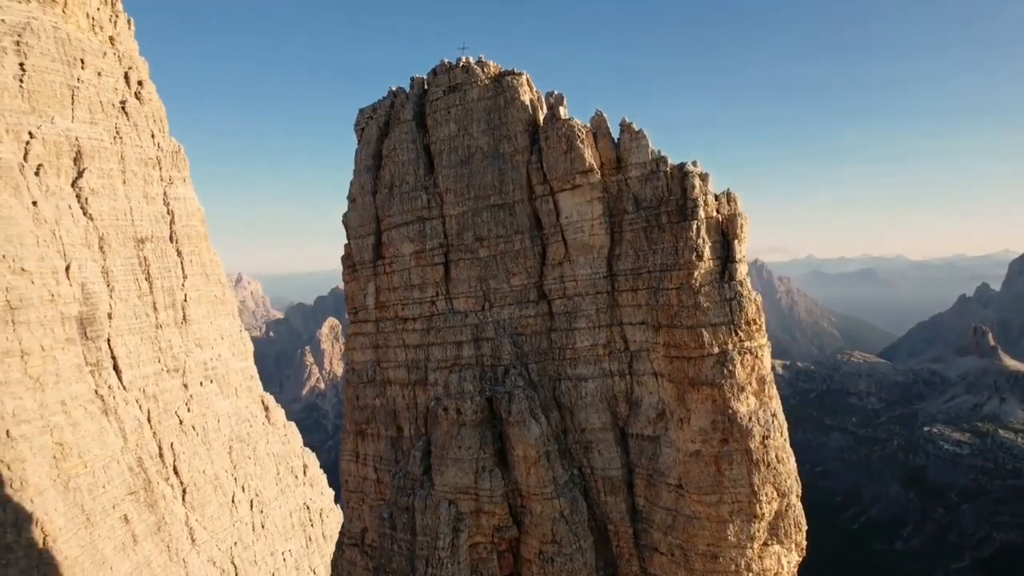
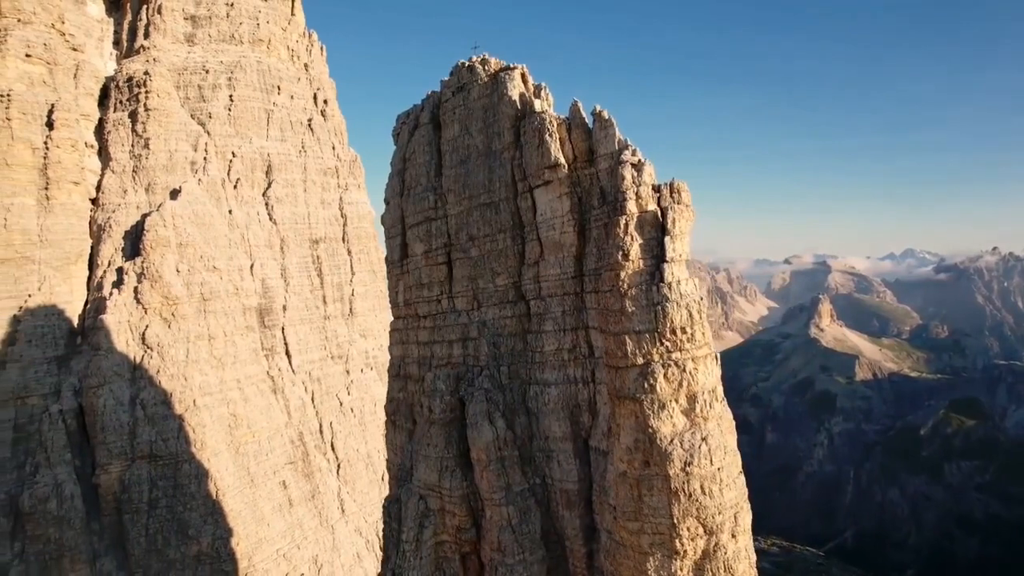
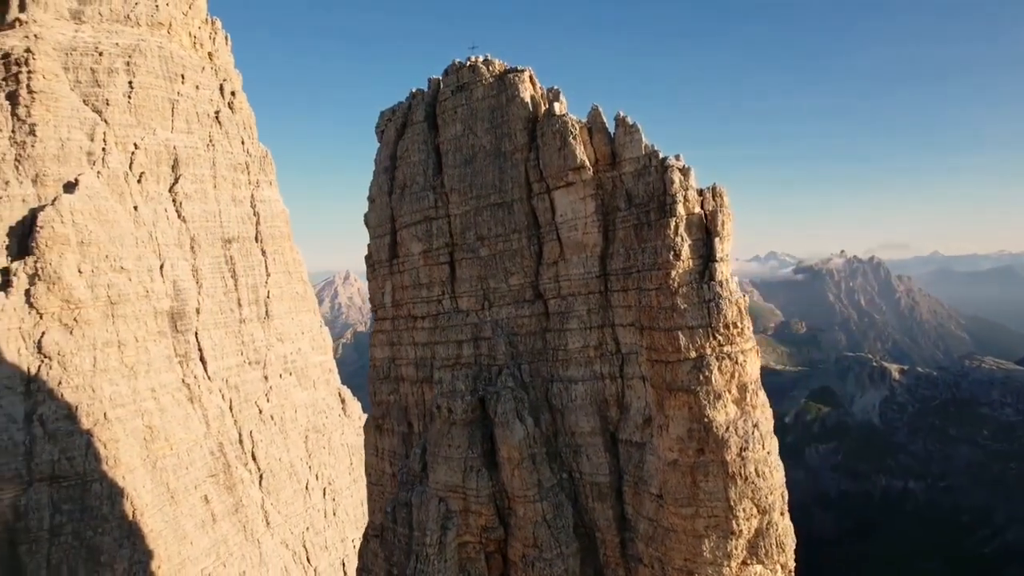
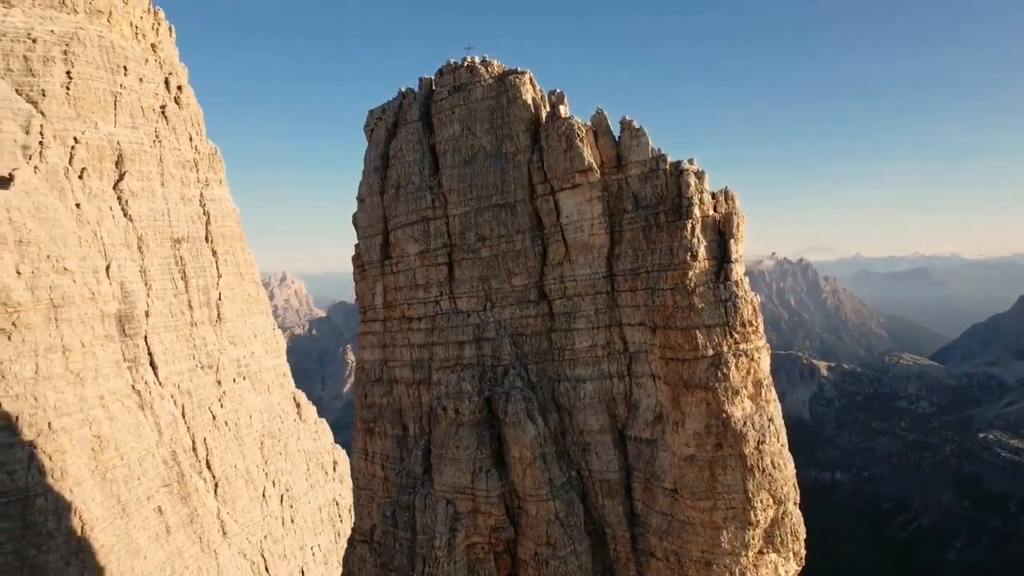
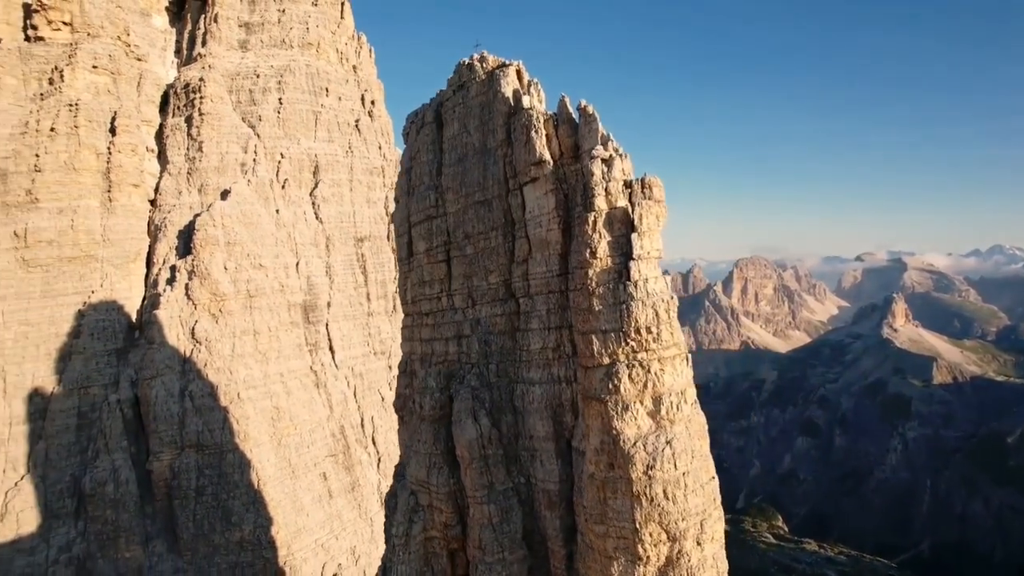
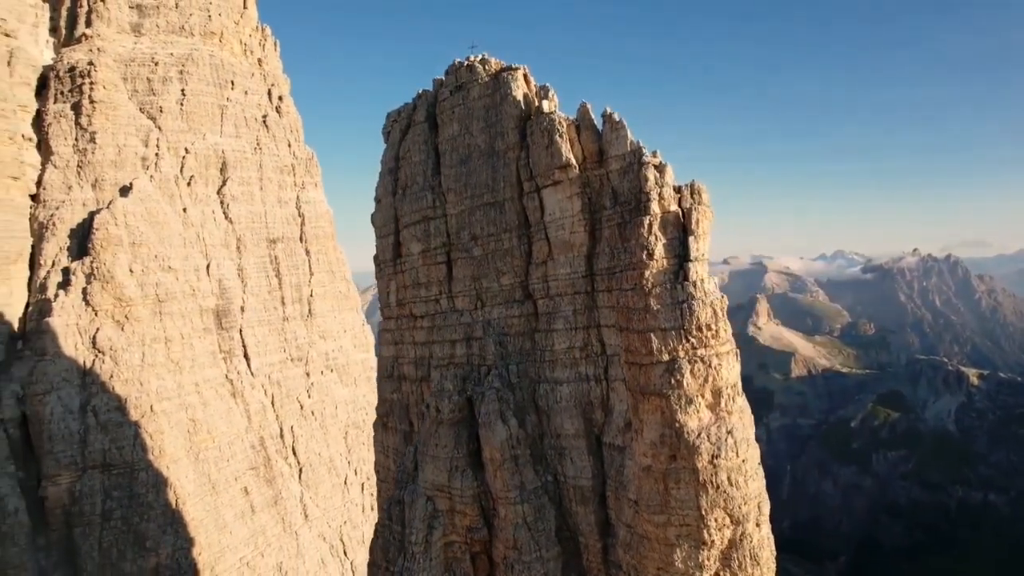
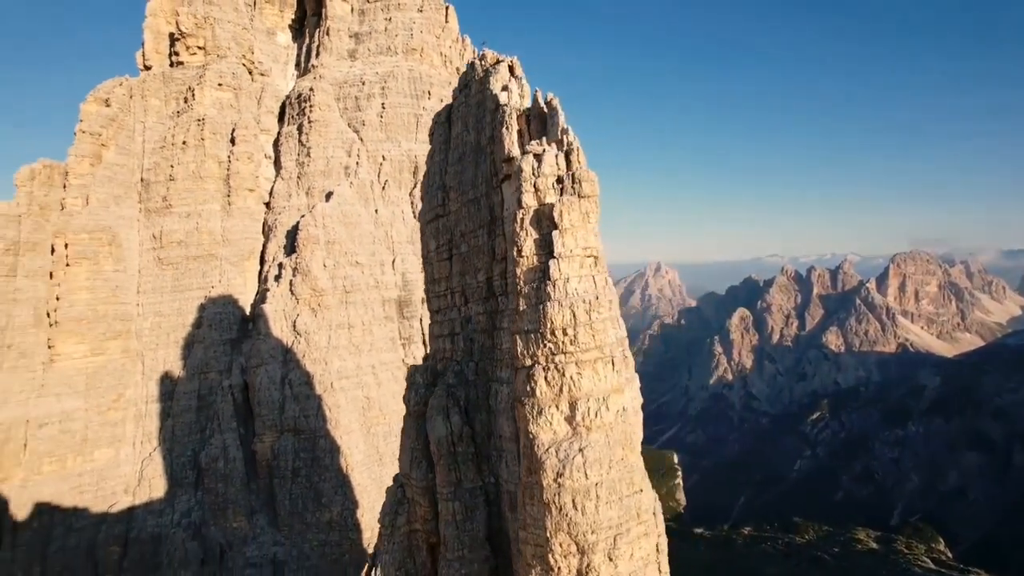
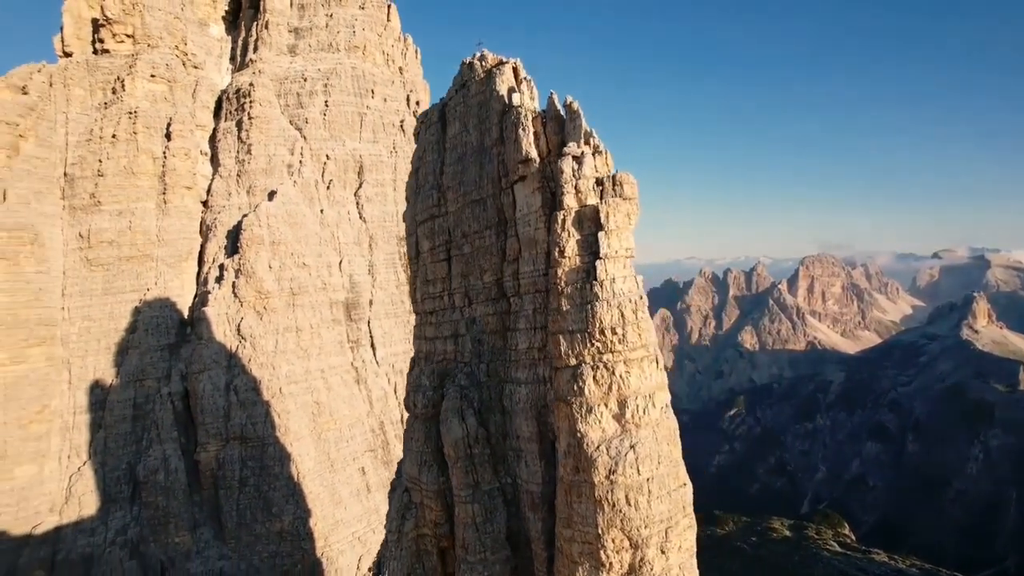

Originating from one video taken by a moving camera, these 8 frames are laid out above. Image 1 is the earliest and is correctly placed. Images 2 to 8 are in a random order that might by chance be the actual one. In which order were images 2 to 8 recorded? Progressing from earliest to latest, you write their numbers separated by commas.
4, 3, 6, 2, 5, 8, 7
